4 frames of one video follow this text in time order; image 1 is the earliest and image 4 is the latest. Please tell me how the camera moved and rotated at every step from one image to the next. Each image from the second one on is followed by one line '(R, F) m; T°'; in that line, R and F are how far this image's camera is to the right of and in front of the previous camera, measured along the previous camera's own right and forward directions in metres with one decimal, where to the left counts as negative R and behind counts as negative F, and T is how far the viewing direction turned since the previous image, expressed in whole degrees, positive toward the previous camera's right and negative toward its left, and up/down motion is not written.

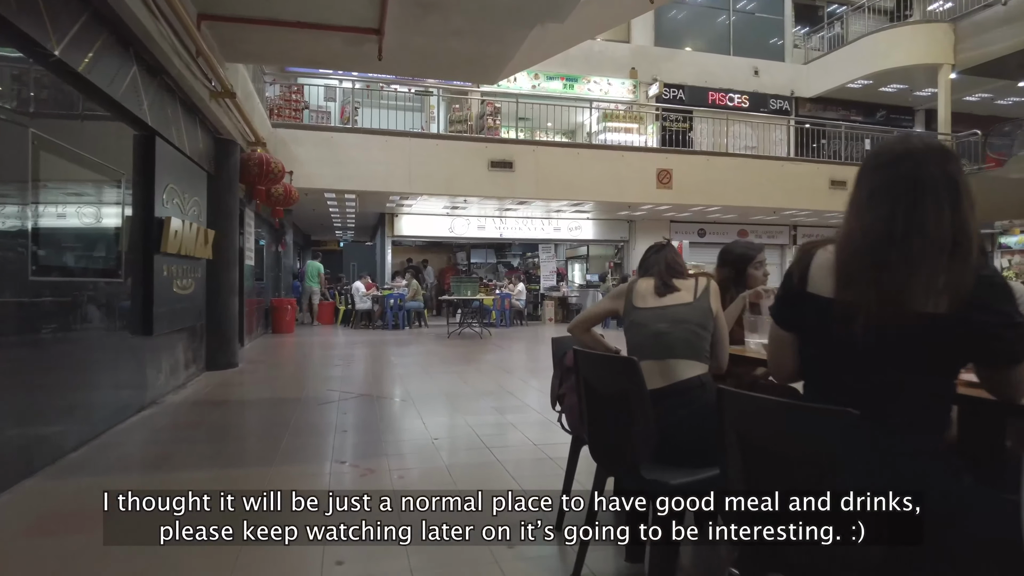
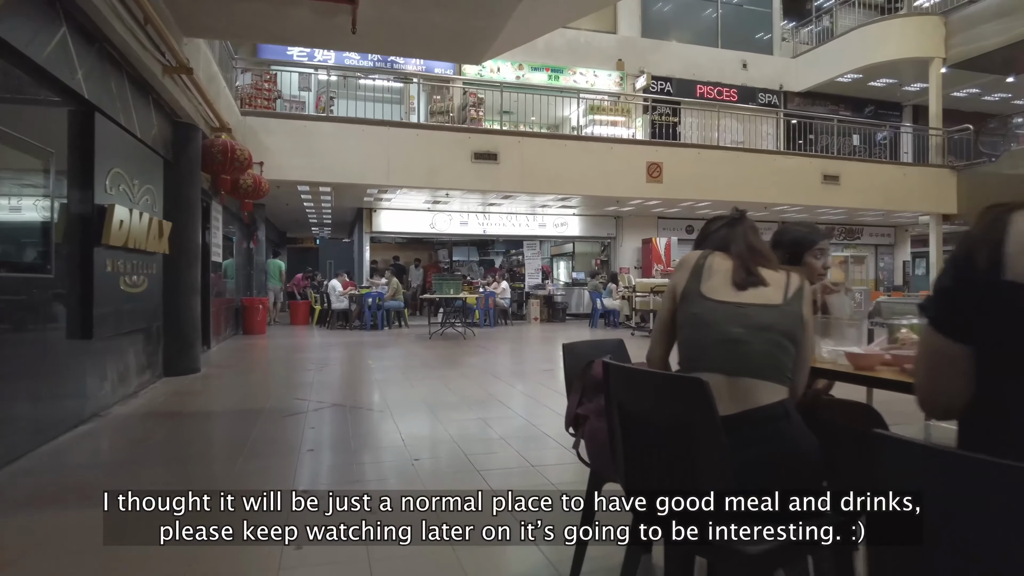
(-0.1, +0.5) m; +2°
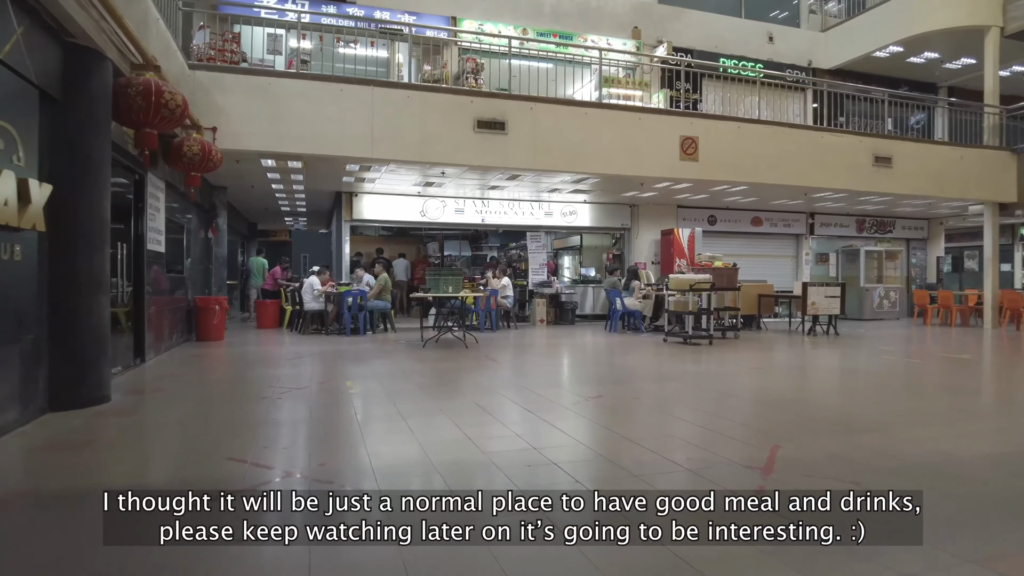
(-0.4, +1.7) m; +2°
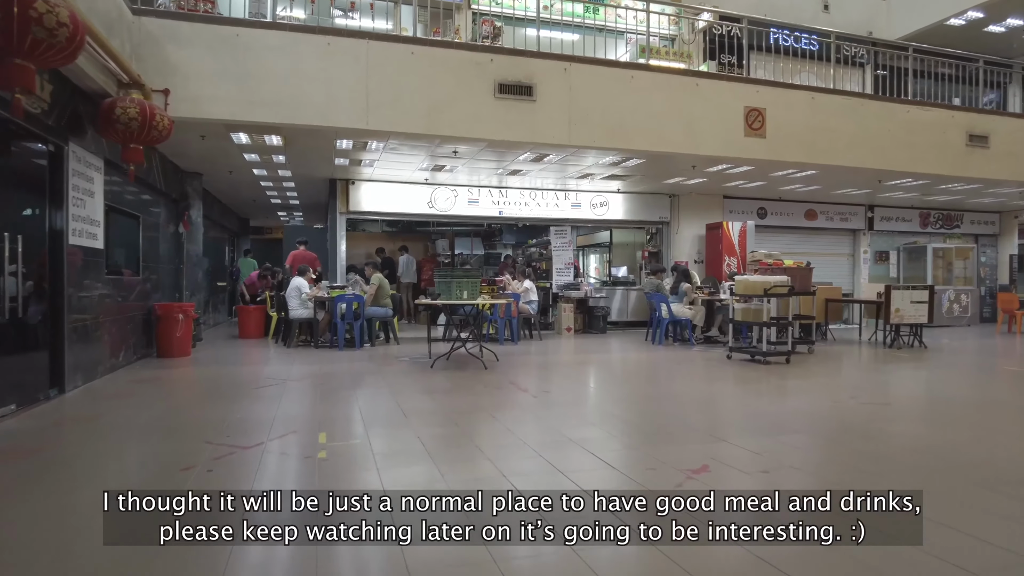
(-0.2, +1.6) m; -1°
